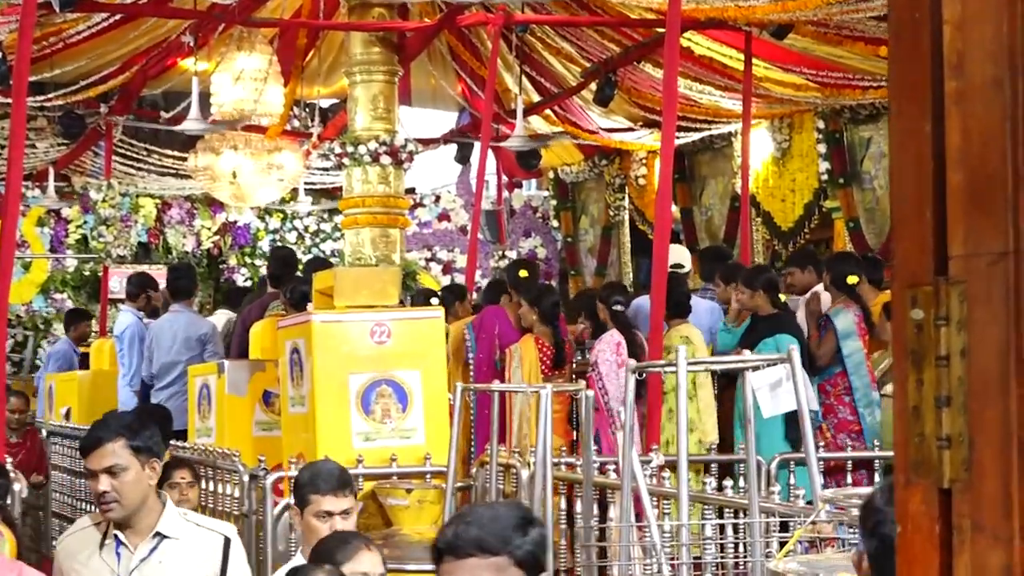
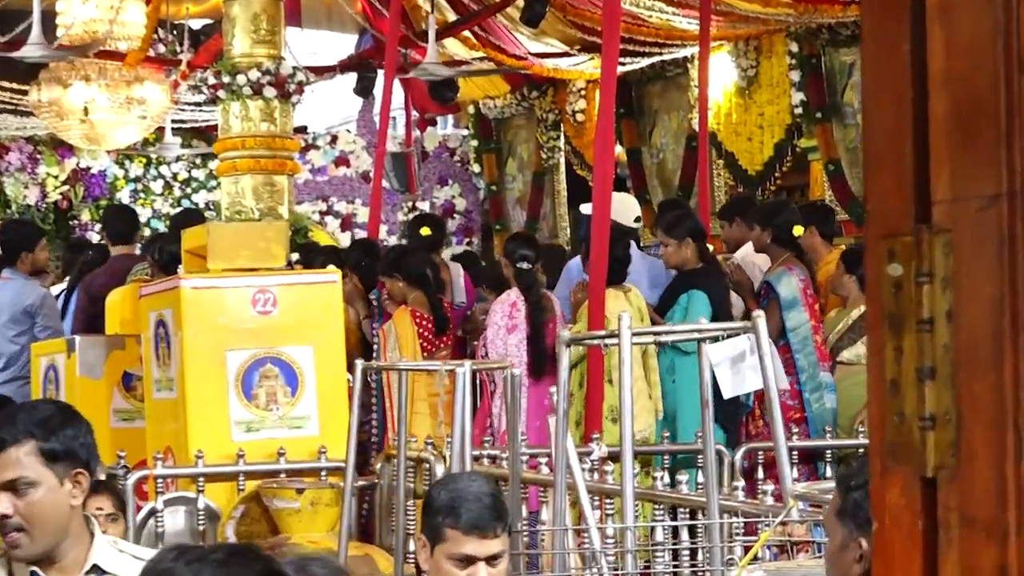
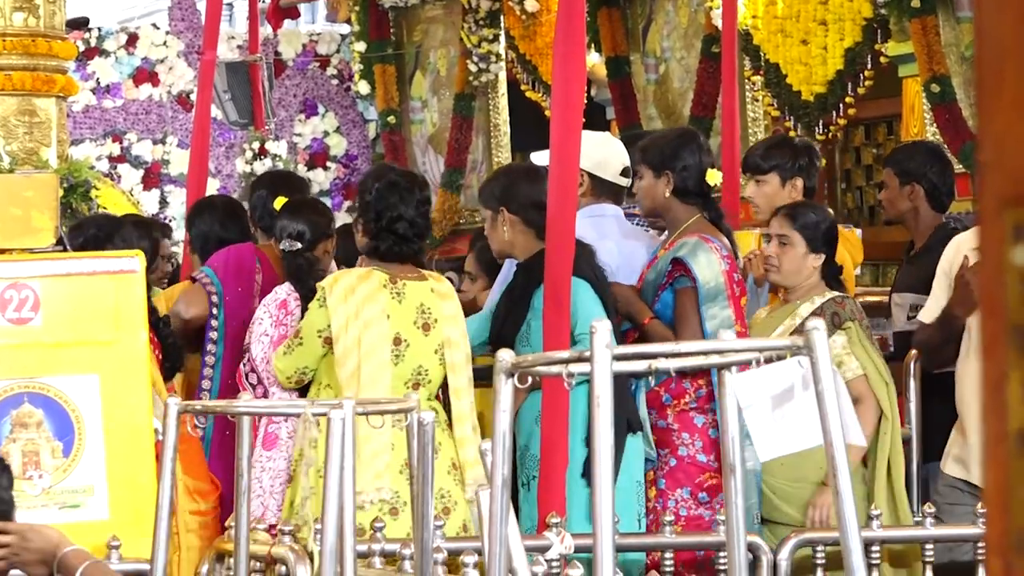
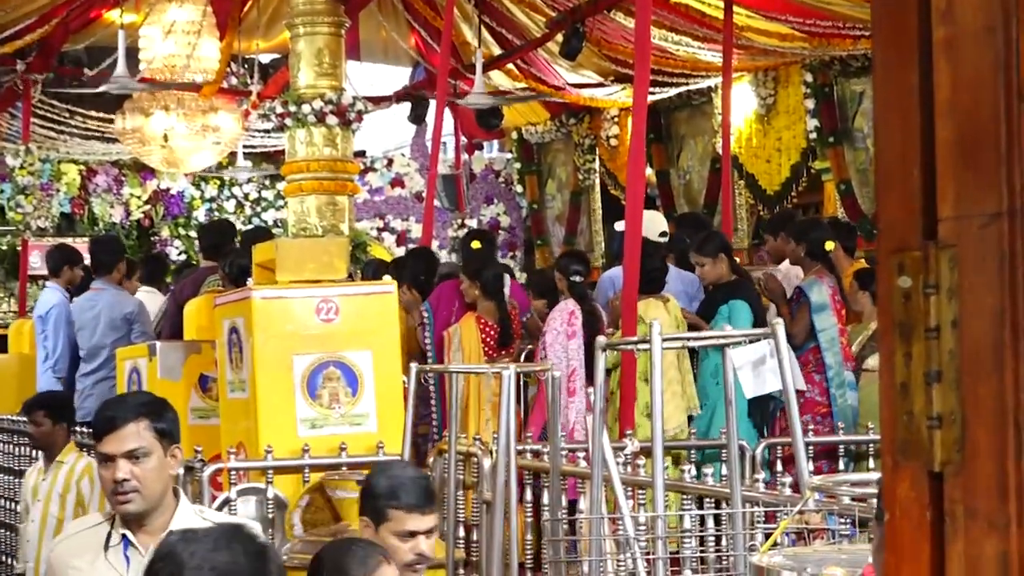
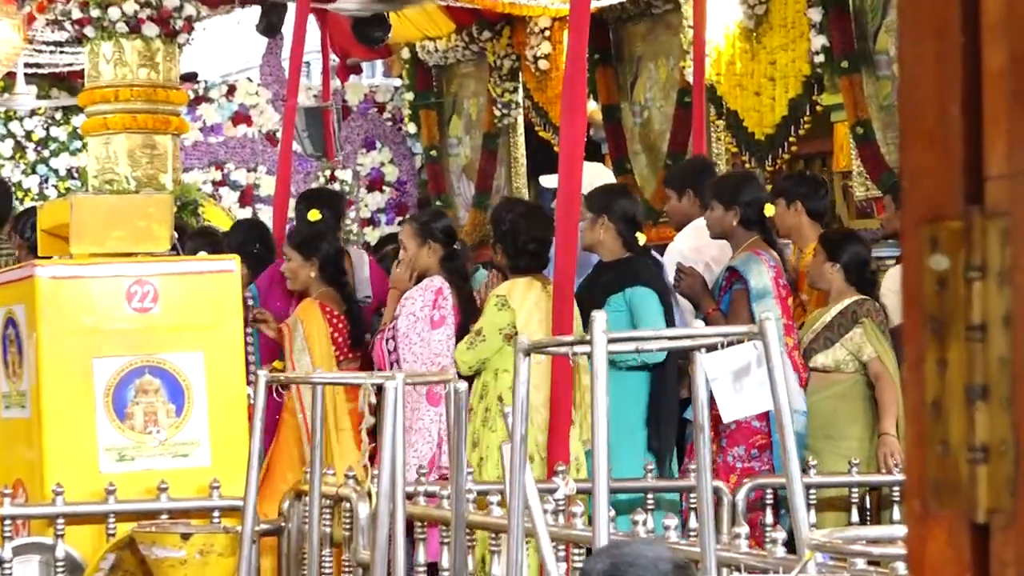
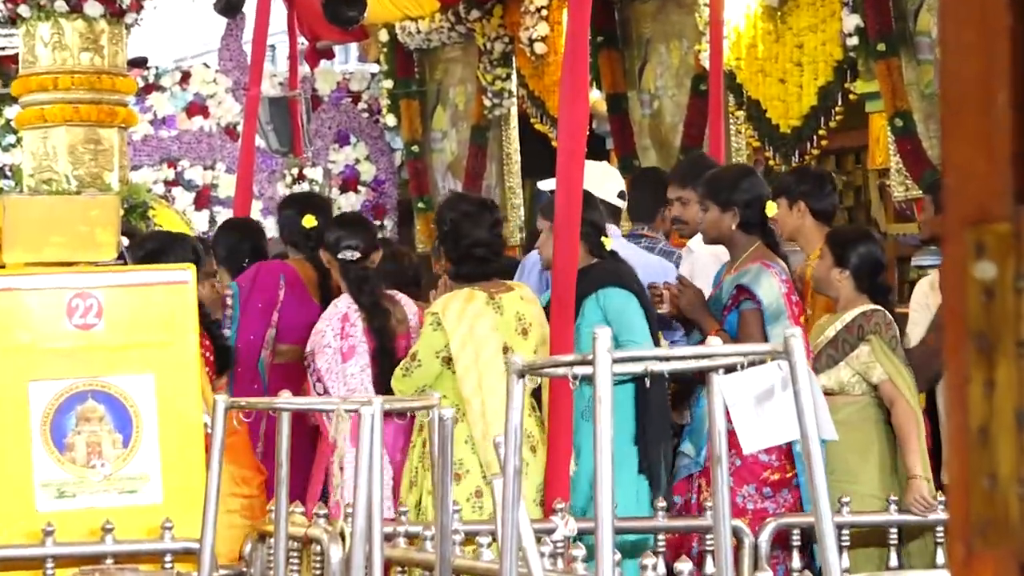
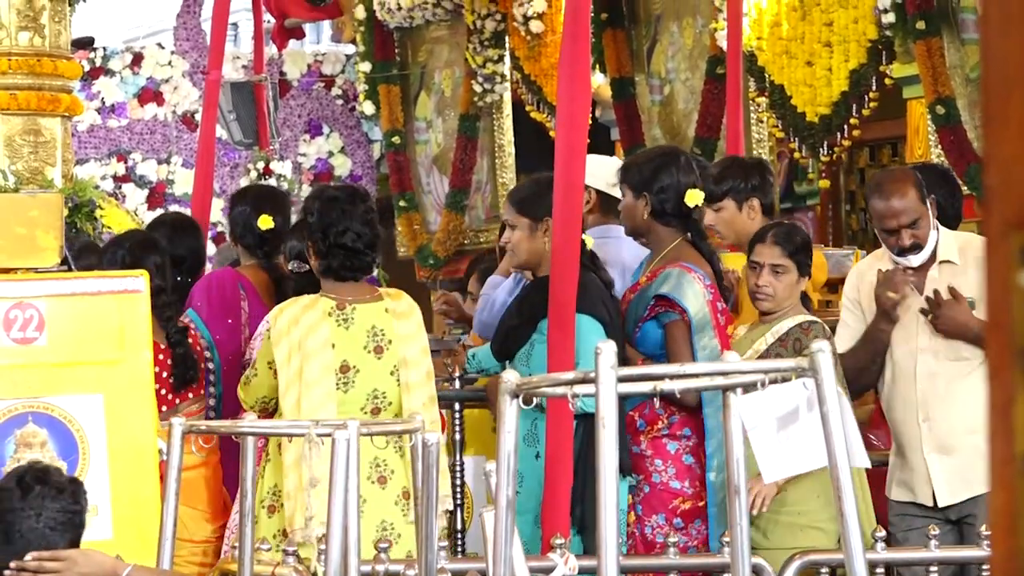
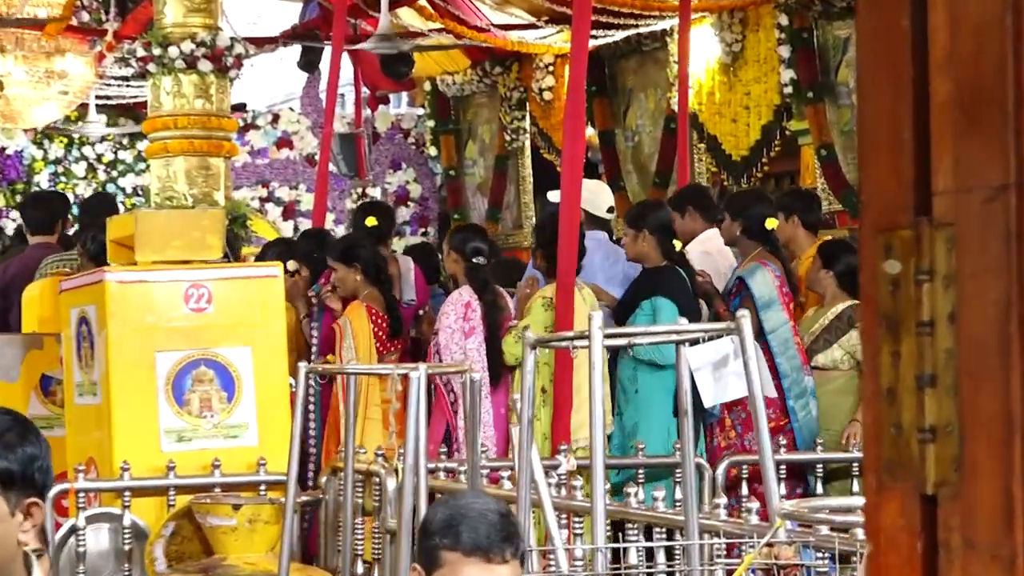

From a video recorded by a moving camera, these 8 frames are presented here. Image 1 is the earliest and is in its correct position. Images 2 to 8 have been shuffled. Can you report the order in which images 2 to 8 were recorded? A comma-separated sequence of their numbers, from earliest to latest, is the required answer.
4, 2, 8, 5, 6, 3, 7
